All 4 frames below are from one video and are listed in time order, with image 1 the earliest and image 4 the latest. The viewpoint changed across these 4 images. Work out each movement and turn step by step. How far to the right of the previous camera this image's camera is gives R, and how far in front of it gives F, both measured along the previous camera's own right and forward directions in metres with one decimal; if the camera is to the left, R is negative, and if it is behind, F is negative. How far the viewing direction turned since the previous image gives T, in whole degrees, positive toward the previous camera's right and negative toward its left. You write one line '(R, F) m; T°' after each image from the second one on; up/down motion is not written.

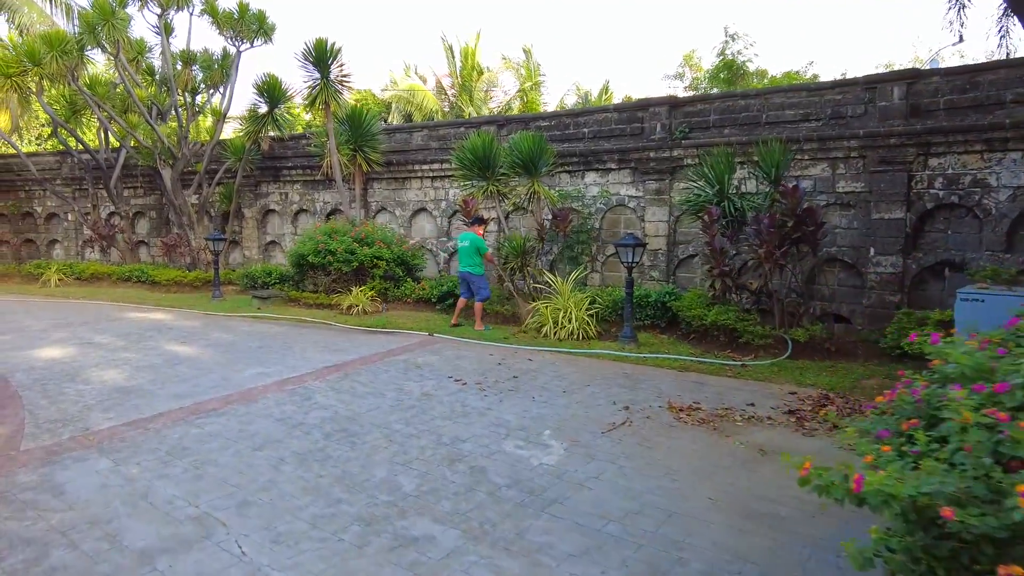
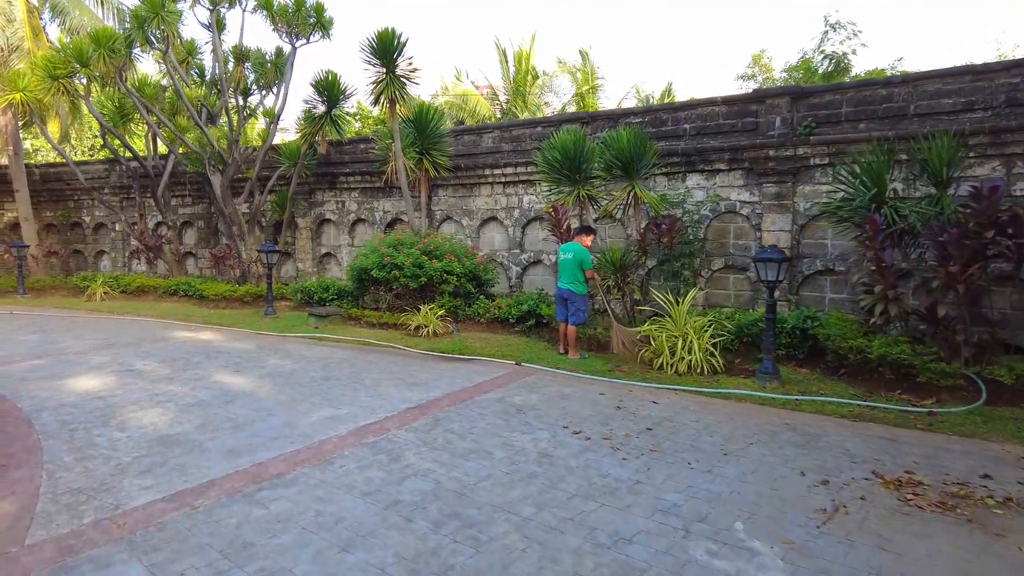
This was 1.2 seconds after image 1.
(-0.7, +1.2) m; -3°
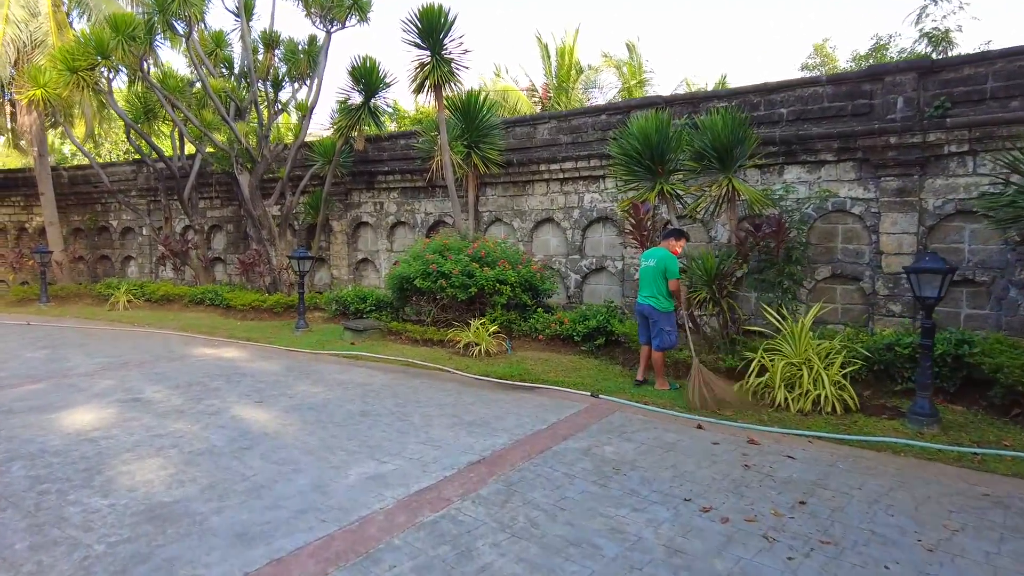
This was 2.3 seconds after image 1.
(-0.4, +1.2) m; -3°
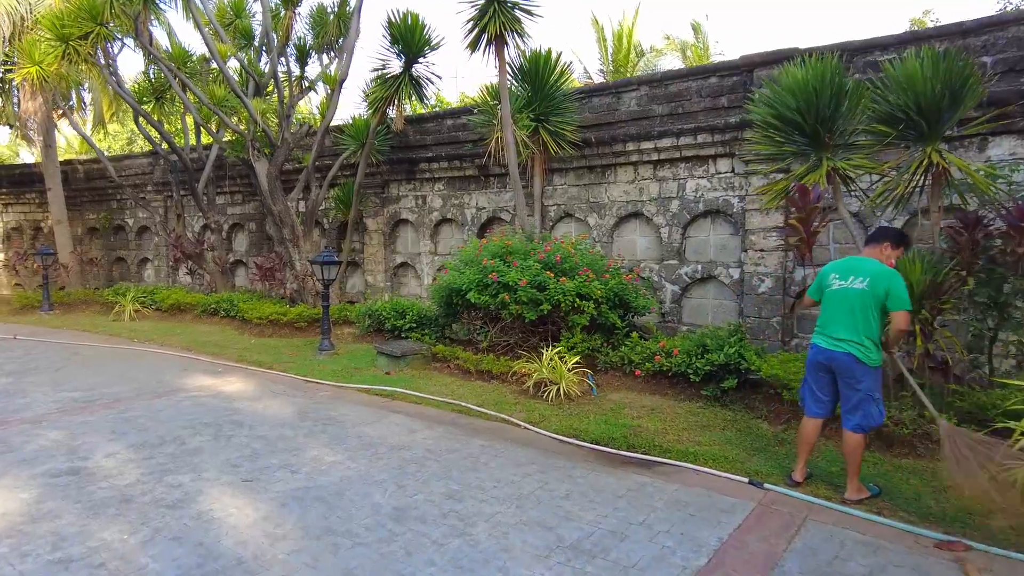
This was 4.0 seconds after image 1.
(-0.4, +2.0) m; -3°
